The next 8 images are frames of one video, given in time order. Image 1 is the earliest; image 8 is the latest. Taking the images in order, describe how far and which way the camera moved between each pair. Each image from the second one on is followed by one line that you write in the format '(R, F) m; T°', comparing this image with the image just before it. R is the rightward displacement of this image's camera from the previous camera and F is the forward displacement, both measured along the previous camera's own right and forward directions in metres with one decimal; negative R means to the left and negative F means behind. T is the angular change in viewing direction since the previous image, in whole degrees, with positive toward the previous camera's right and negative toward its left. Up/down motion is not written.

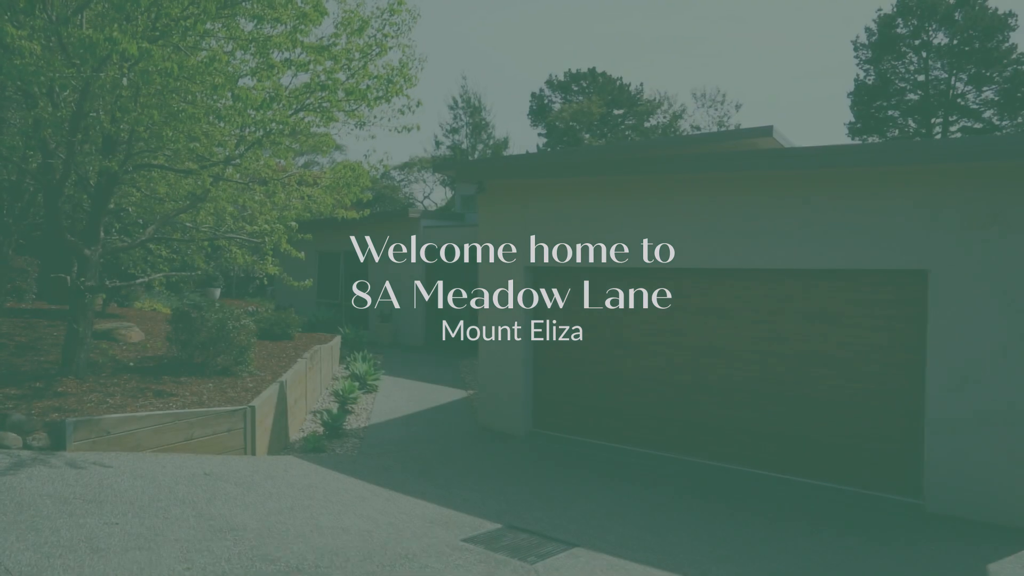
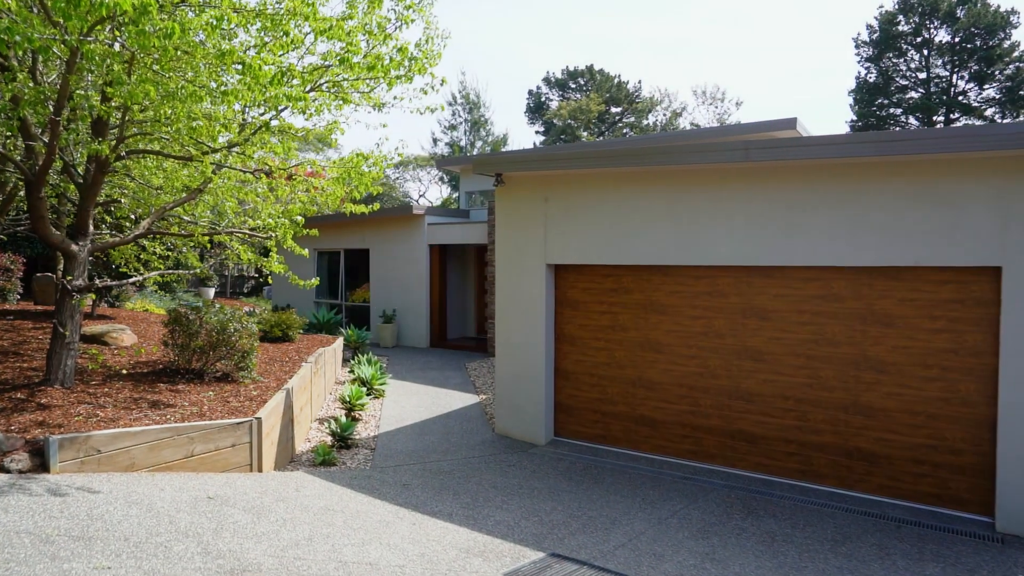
(-0.4, +0.6) m; +1°
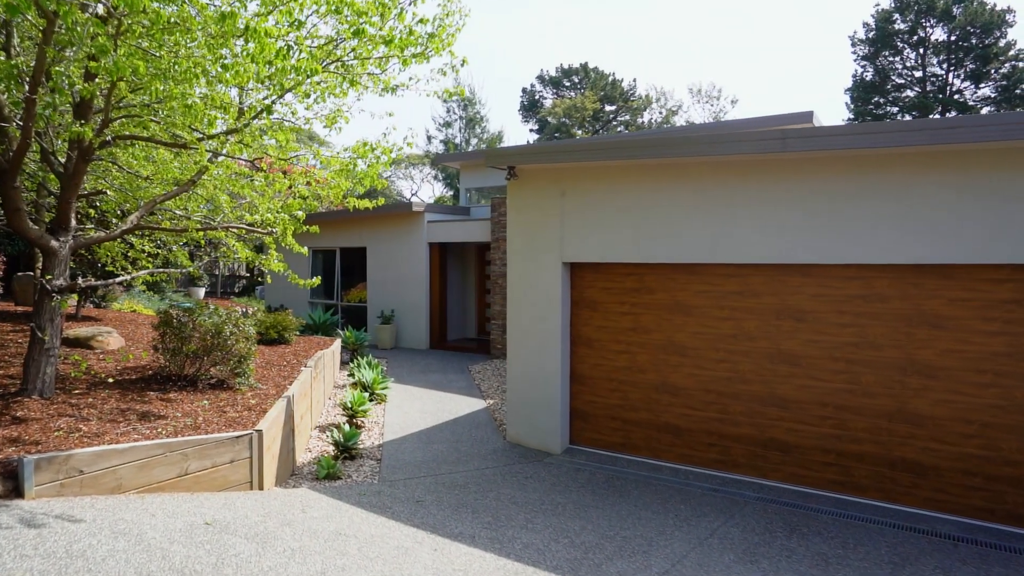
(-0.3, +0.5) m; +1°
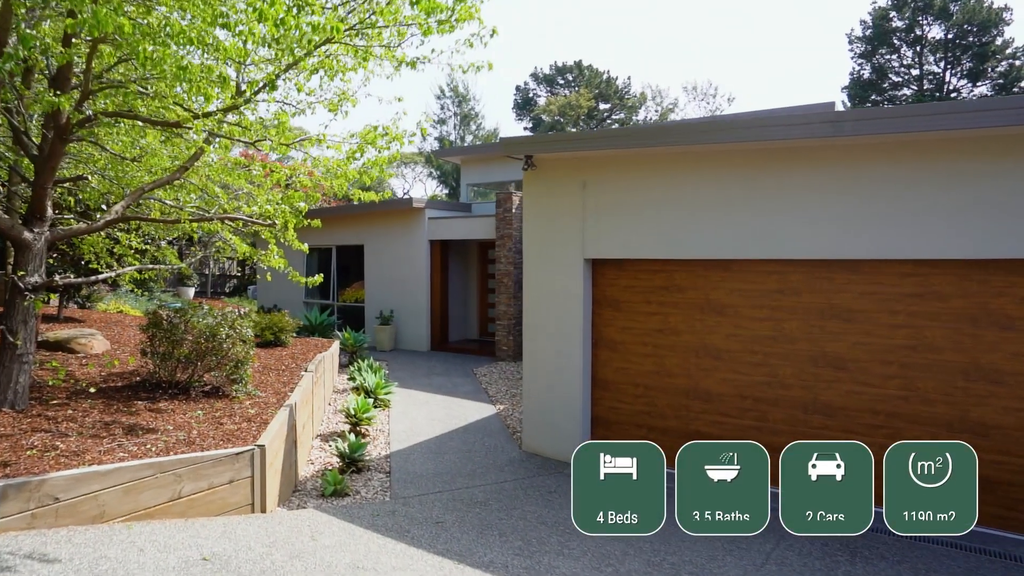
(-0.3, +0.6) m; +1°
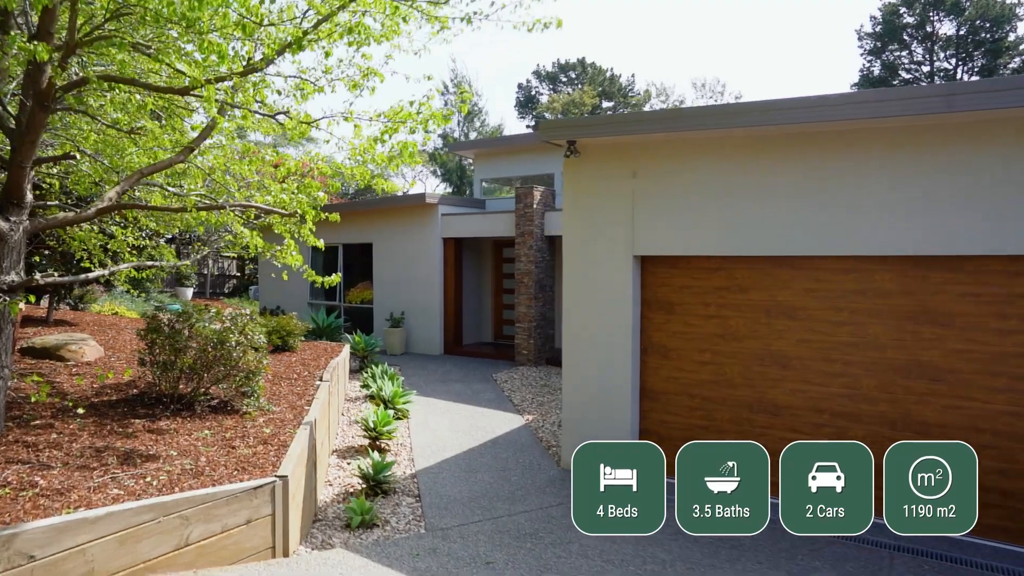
(-0.4, +0.8) m; 0°
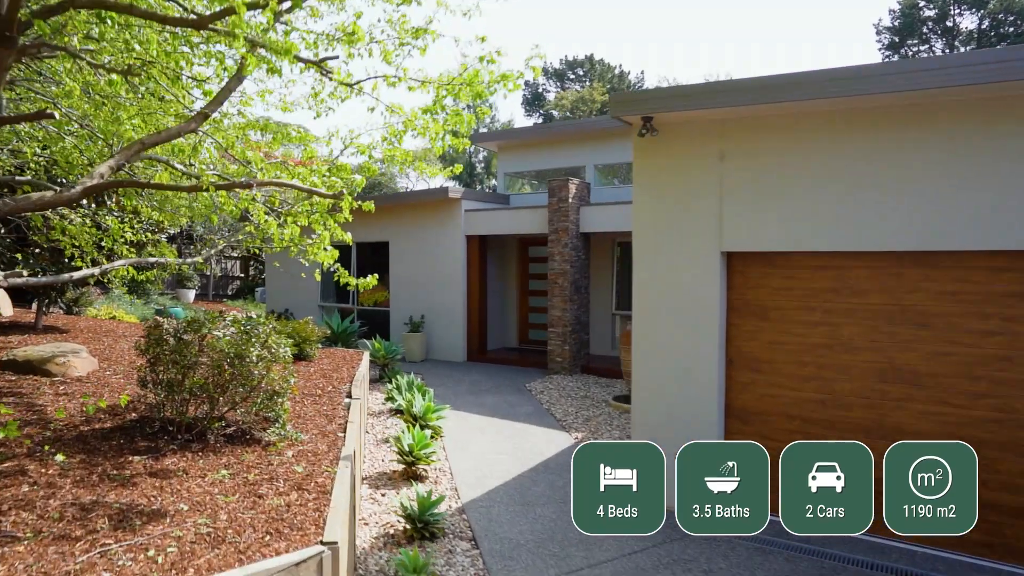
(-0.6, +1.0) m; 0°
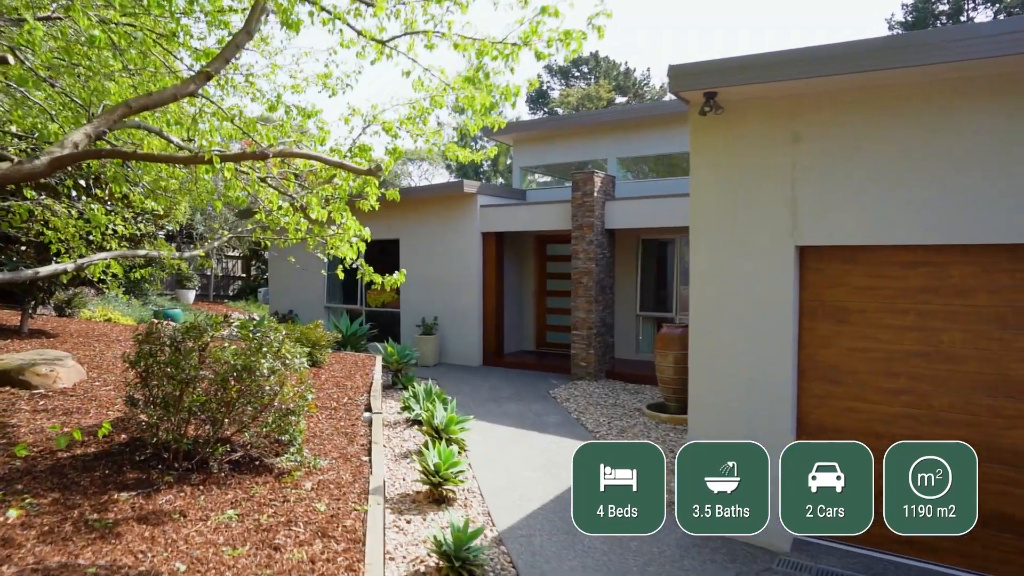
(-0.3, +0.7) m; 0°
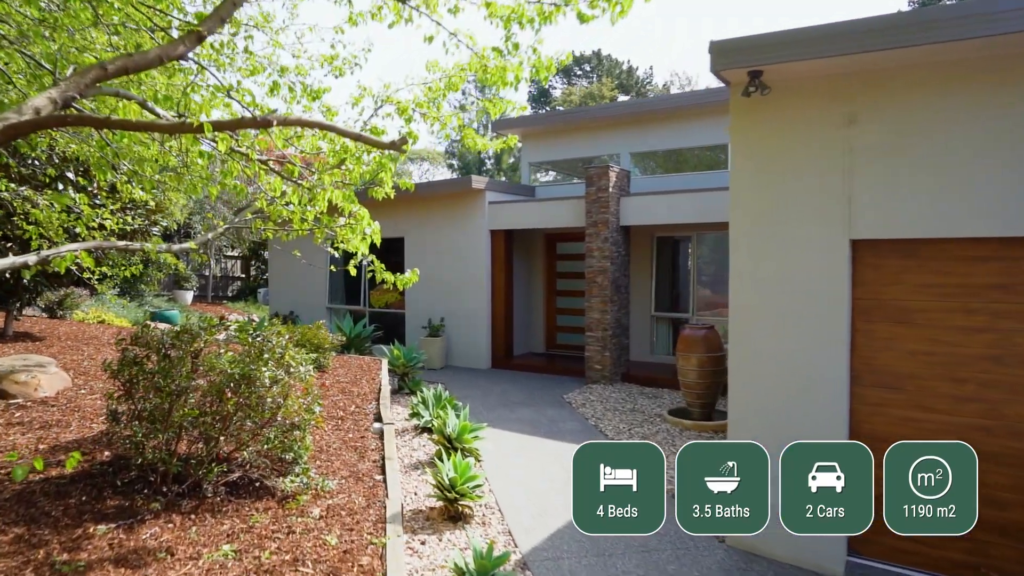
(-0.2, +0.5) m; 0°
